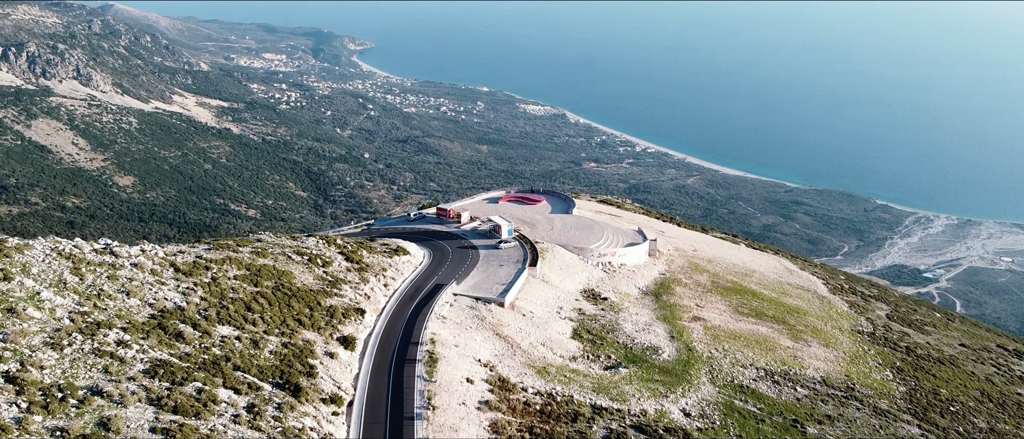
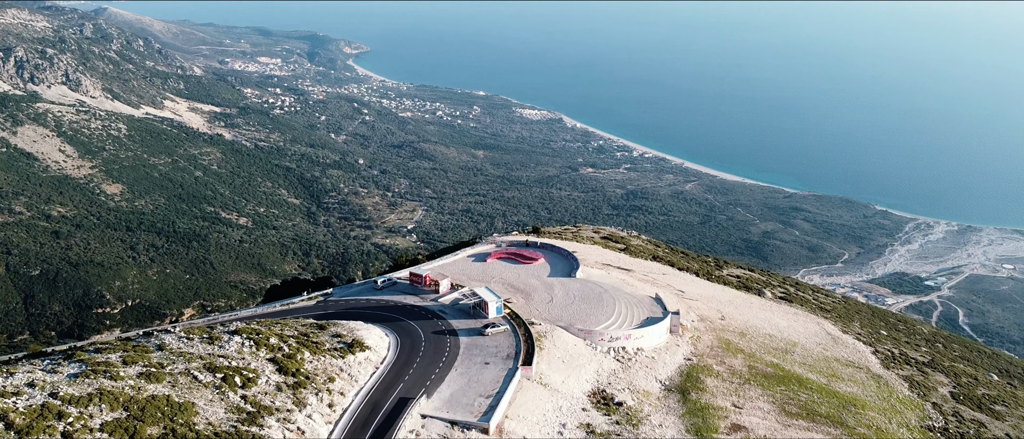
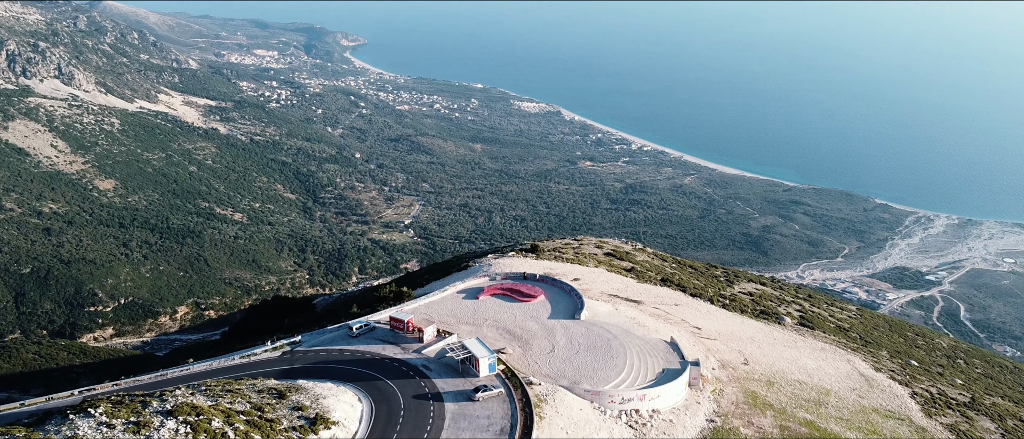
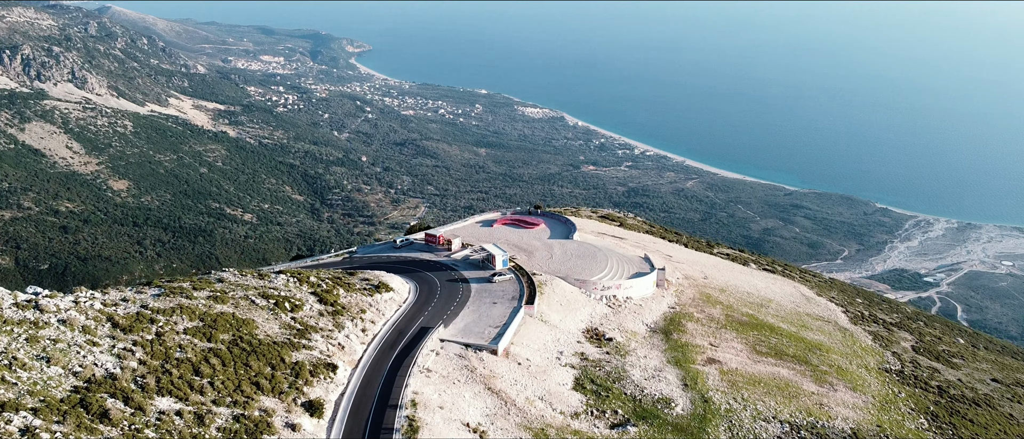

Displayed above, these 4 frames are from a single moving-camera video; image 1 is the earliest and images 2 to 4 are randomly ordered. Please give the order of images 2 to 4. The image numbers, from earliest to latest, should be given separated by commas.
4, 2, 3
